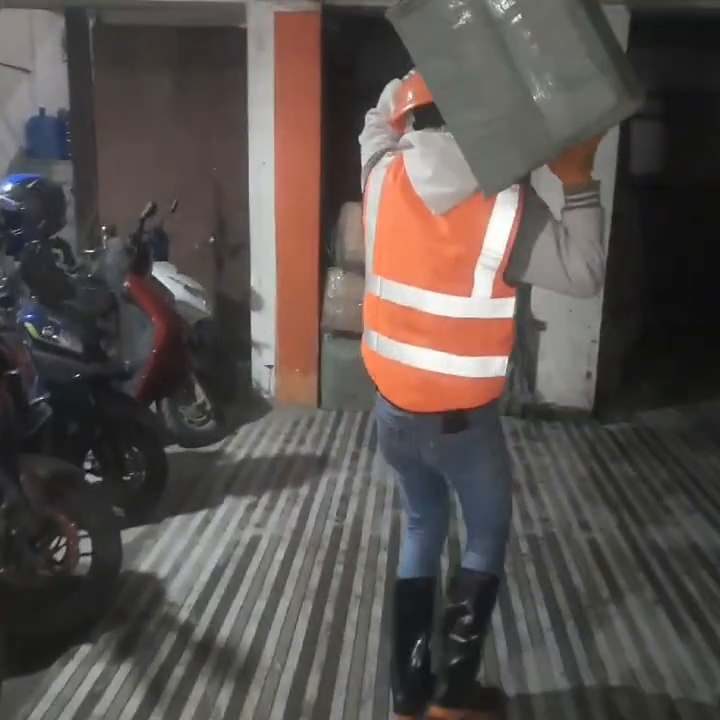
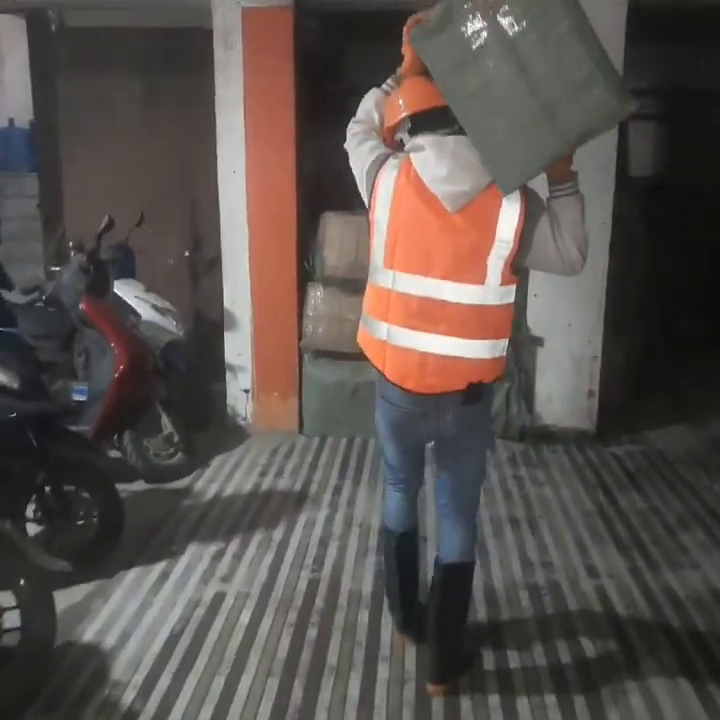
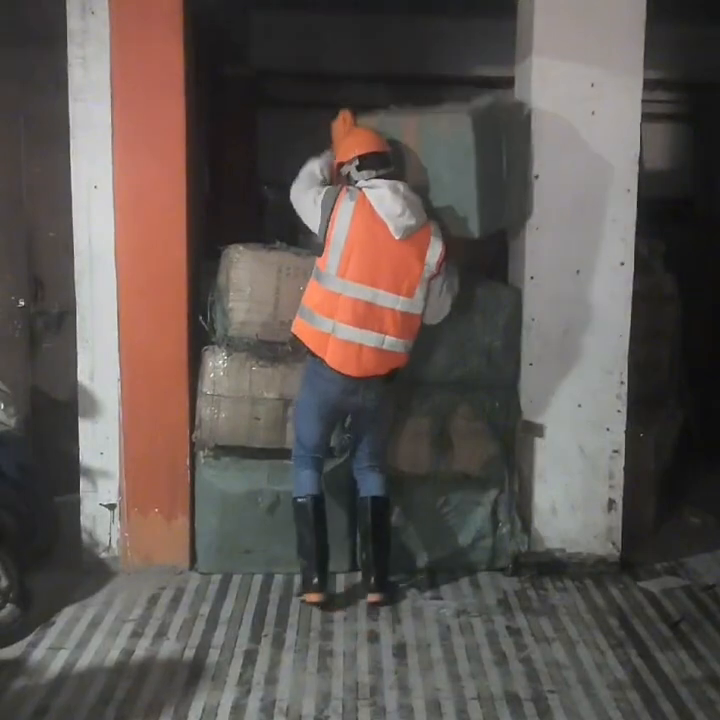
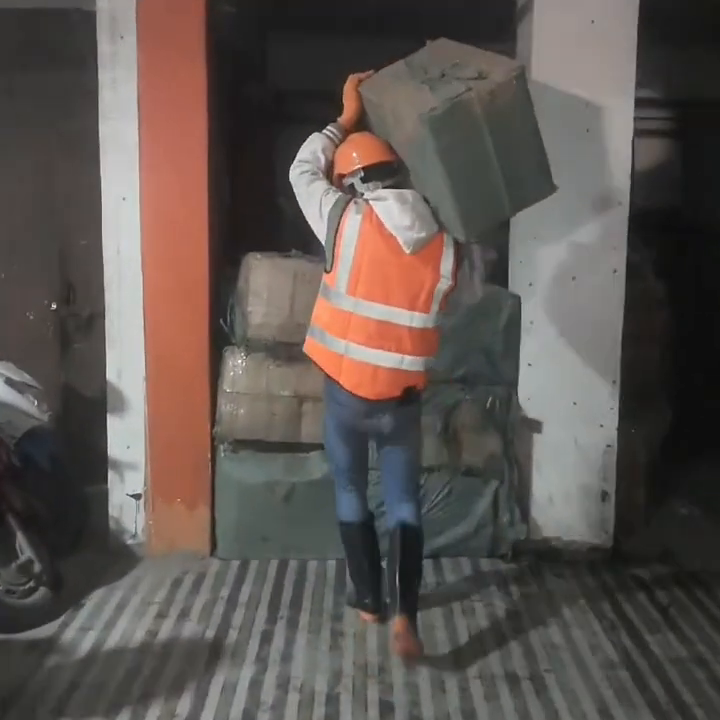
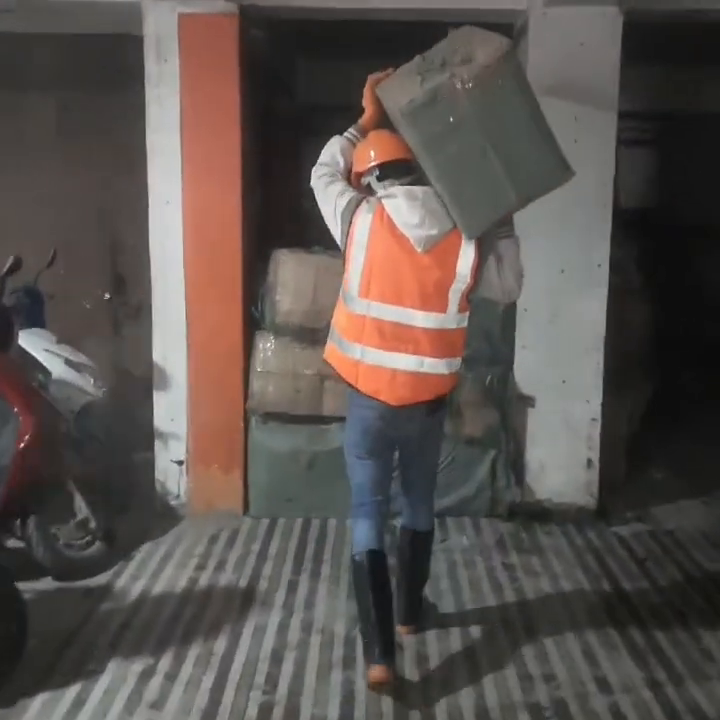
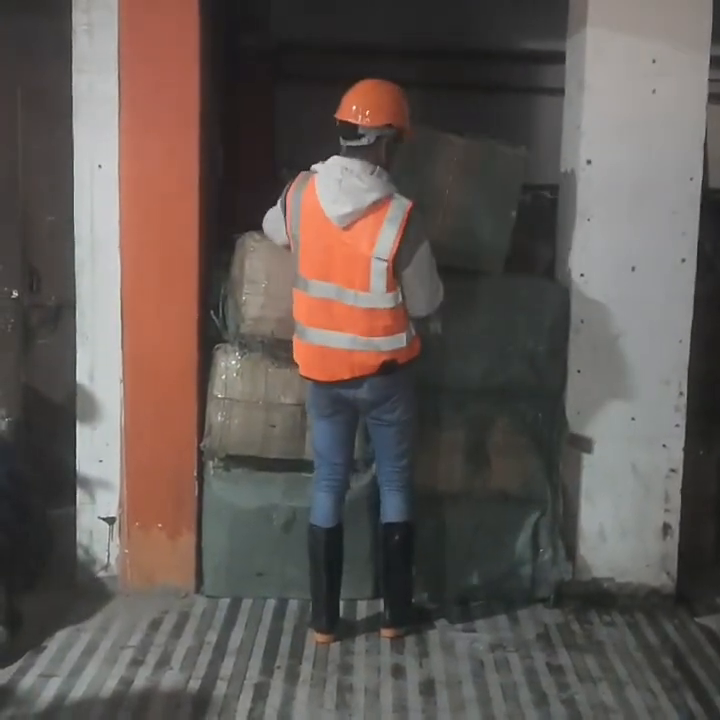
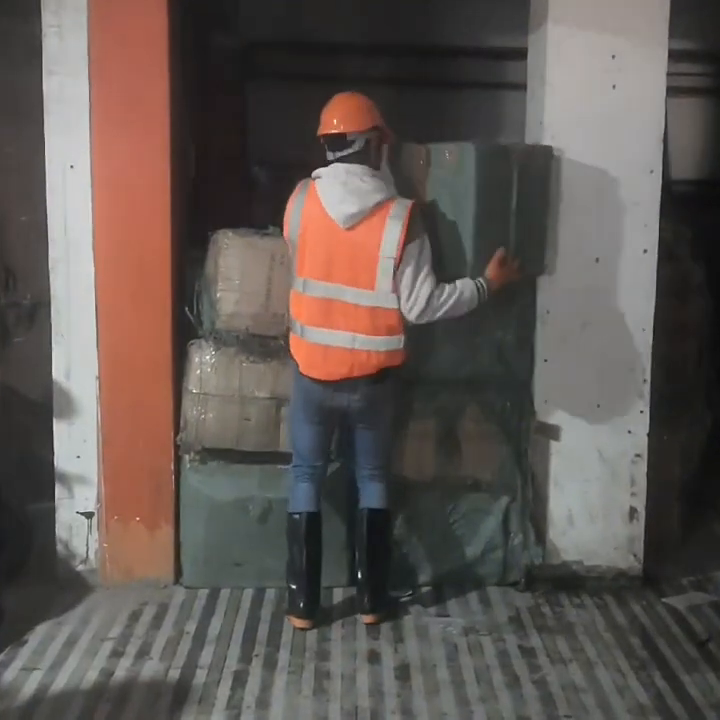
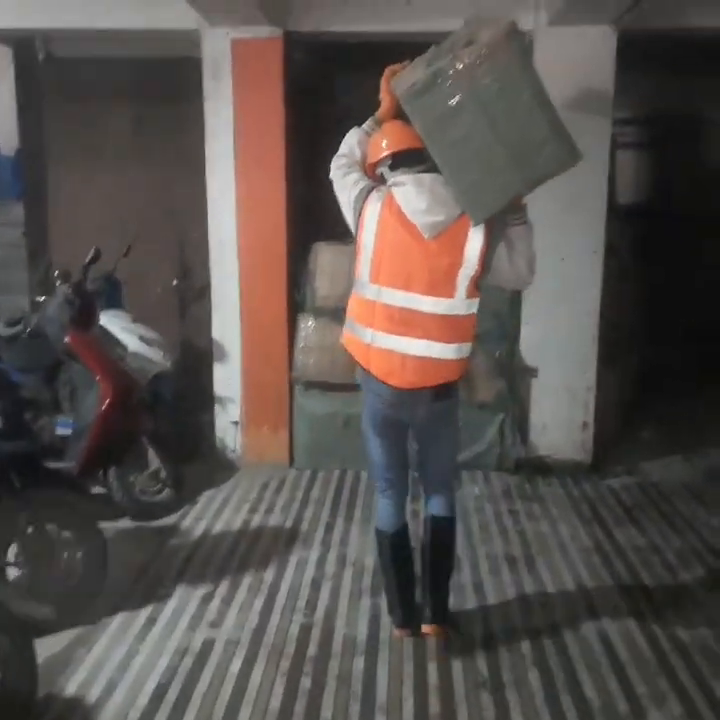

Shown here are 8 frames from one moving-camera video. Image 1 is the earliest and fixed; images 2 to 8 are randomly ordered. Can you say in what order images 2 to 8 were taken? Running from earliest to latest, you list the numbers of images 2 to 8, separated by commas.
2, 8, 5, 4, 3, 7, 6
